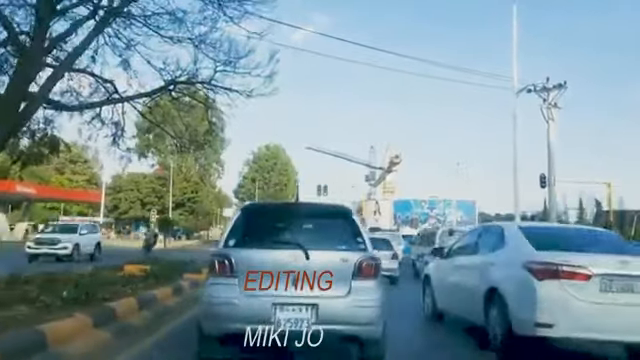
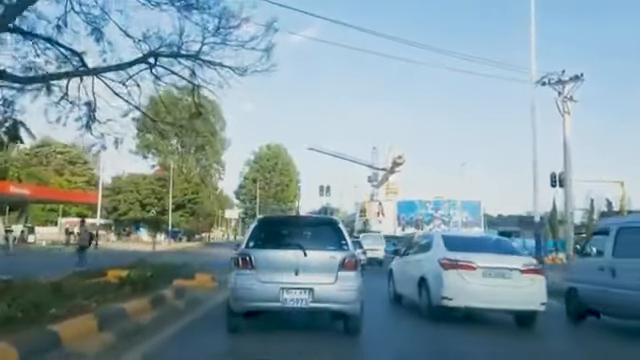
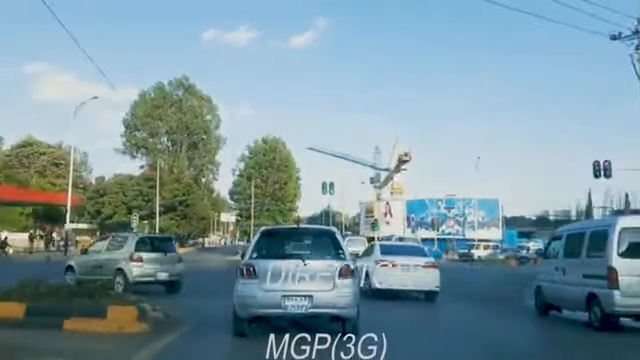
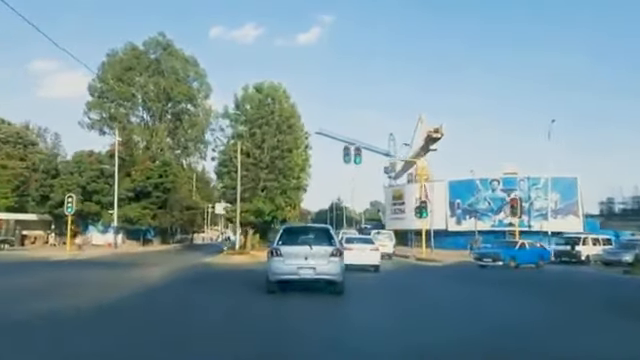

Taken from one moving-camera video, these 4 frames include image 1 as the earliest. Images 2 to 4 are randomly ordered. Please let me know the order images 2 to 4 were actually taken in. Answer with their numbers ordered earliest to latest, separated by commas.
2, 3, 4
